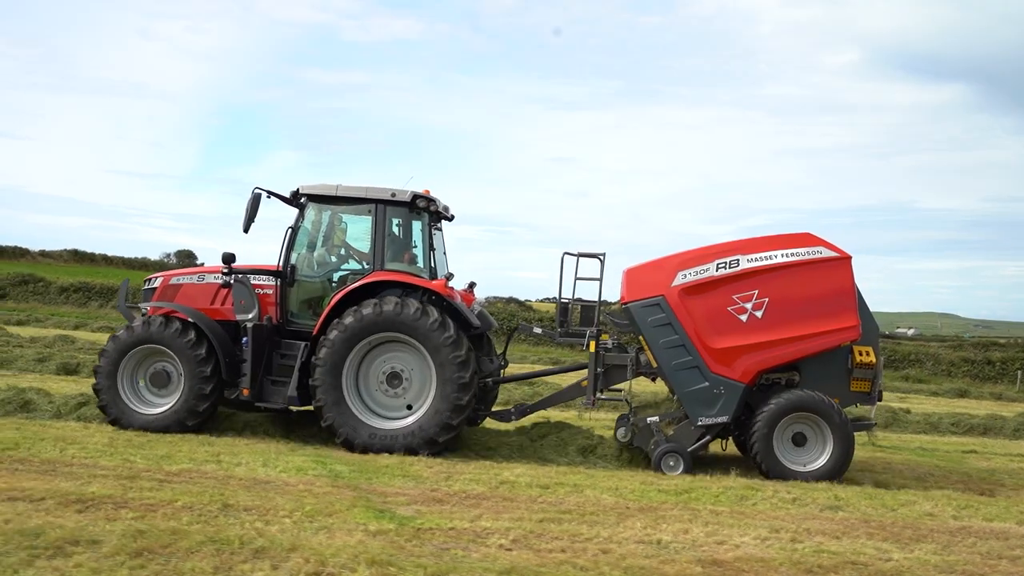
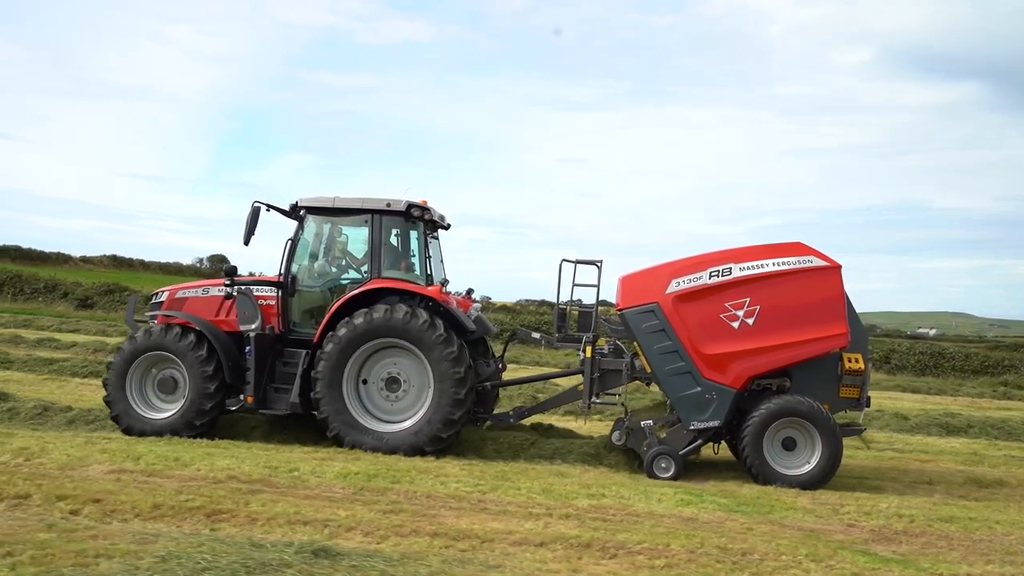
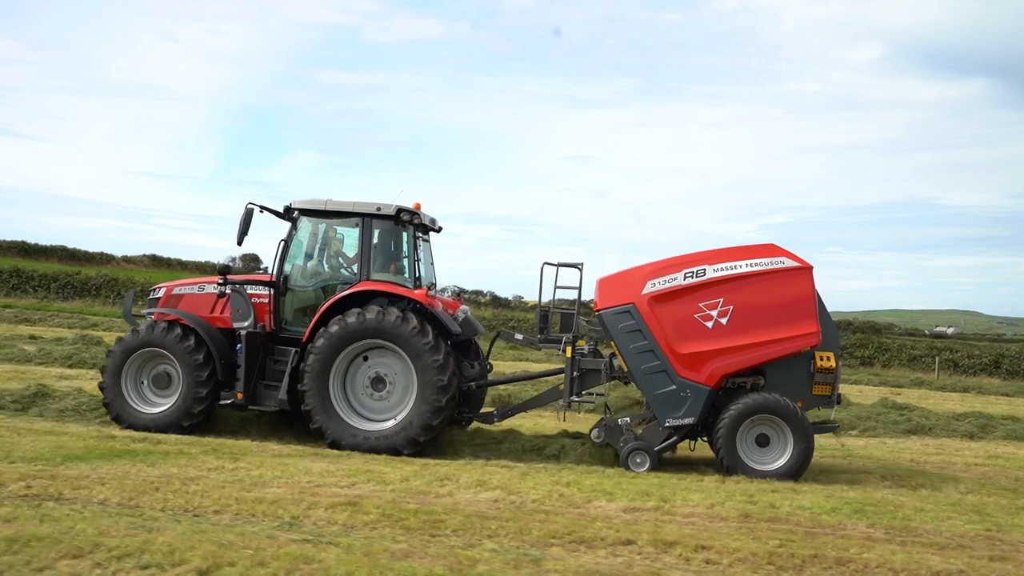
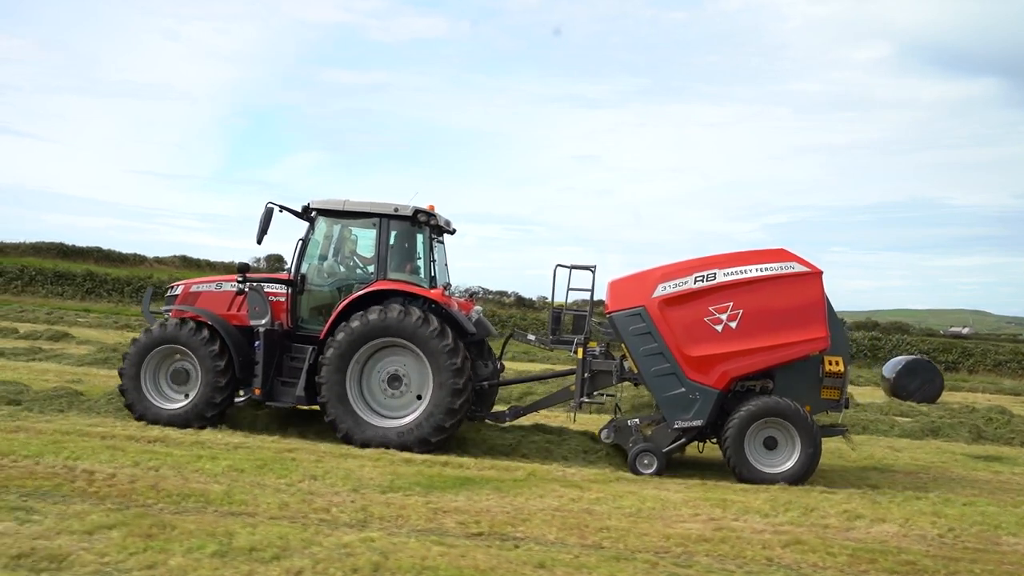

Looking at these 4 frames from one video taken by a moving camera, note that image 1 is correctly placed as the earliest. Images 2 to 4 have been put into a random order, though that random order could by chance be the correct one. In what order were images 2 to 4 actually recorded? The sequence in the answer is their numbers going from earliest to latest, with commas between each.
2, 3, 4
